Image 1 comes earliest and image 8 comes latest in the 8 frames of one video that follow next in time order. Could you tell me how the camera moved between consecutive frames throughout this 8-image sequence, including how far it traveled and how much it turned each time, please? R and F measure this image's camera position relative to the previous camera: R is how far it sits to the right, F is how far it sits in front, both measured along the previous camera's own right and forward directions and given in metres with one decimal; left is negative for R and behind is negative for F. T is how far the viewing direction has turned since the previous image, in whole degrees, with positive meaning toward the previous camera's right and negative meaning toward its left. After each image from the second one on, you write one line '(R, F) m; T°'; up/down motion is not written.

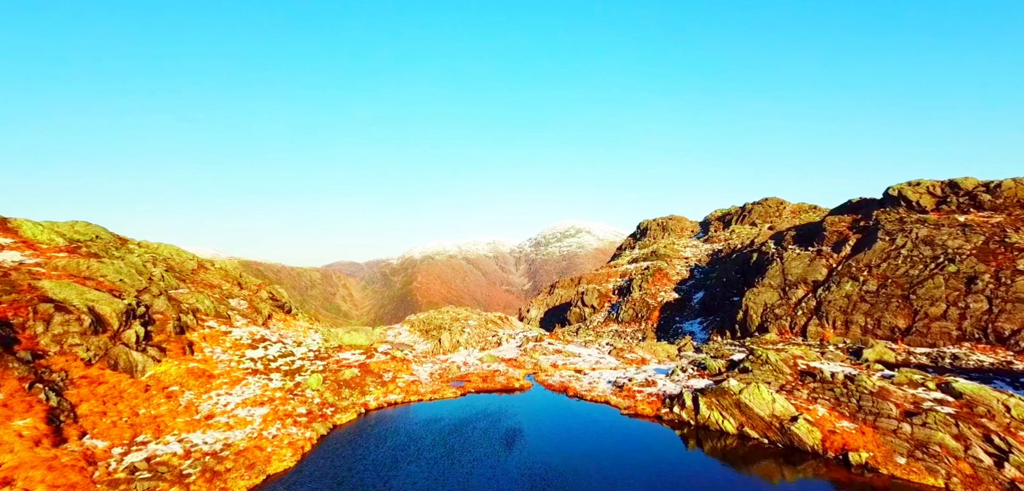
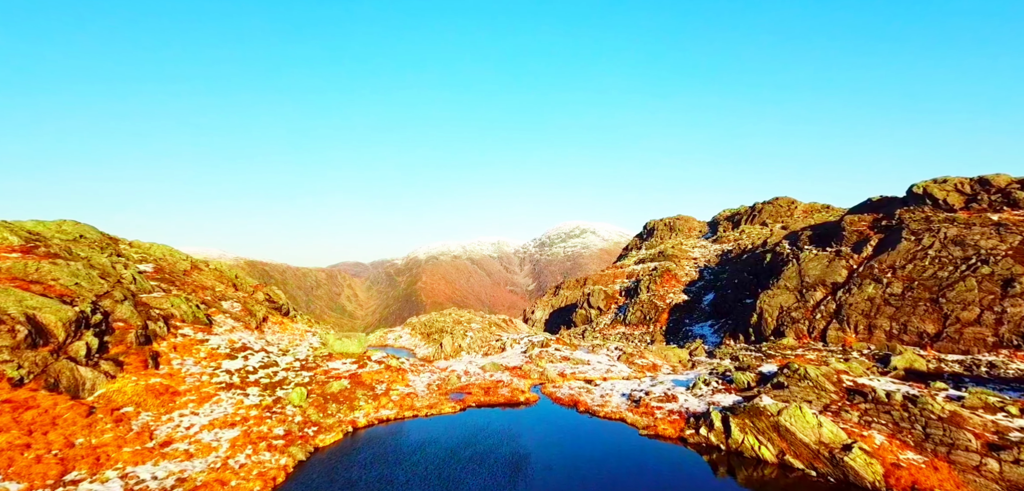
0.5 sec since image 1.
(0.0, +2.1) m; 0°
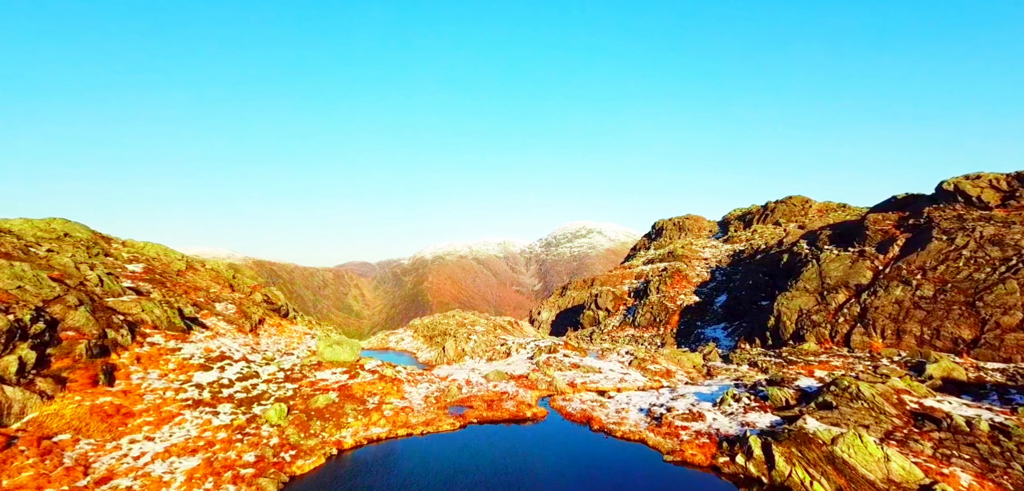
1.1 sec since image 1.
(0.0, +2.2) m; -1°
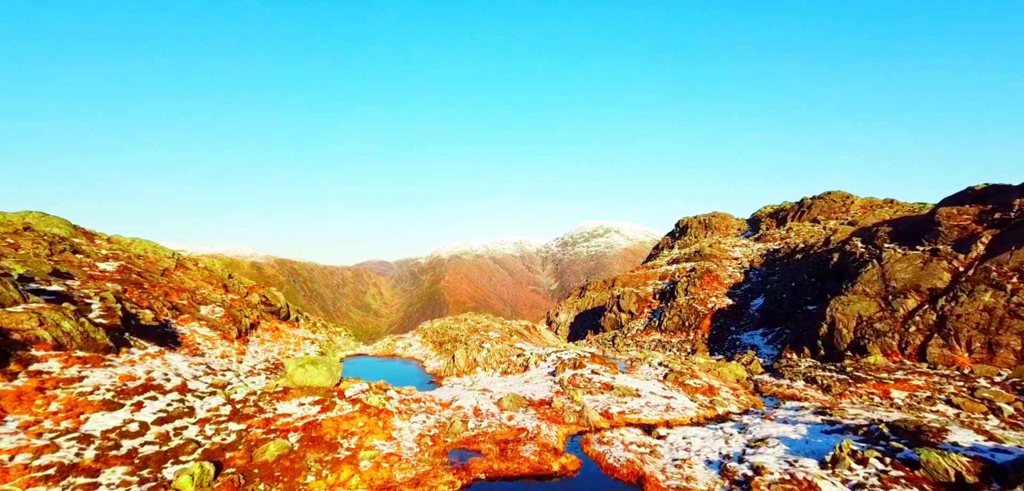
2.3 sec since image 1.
(-0.1, +5.4) m; -2°
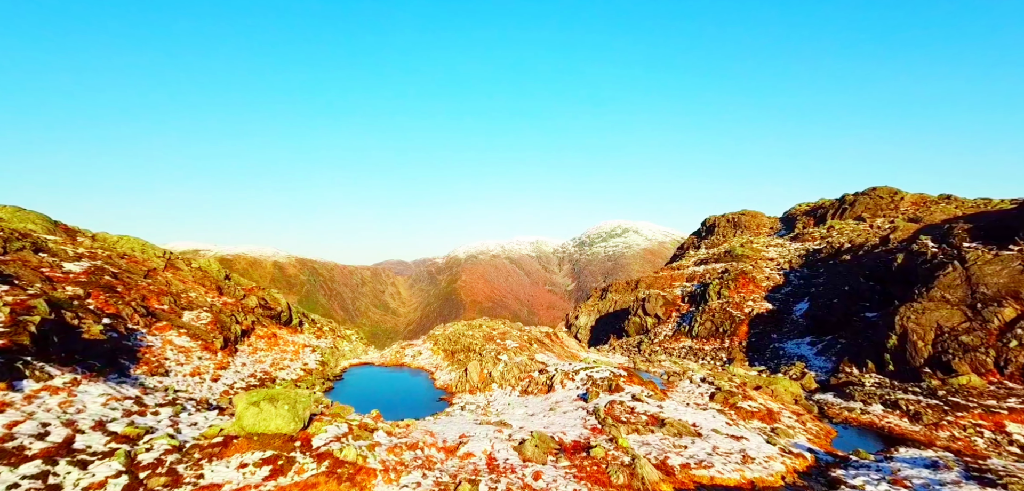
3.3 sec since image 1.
(-0.3, +5.4) m; -2°
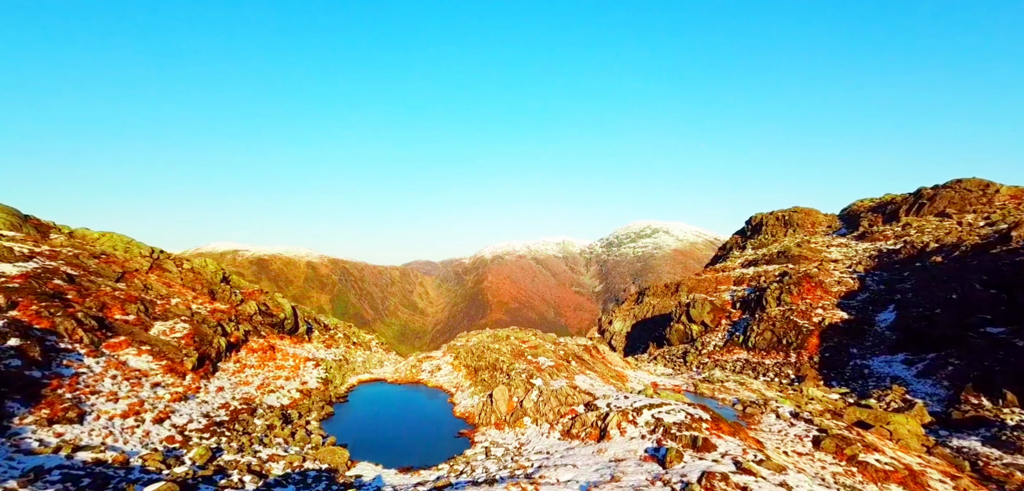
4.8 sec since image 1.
(-0.6, +7.7) m; -3°
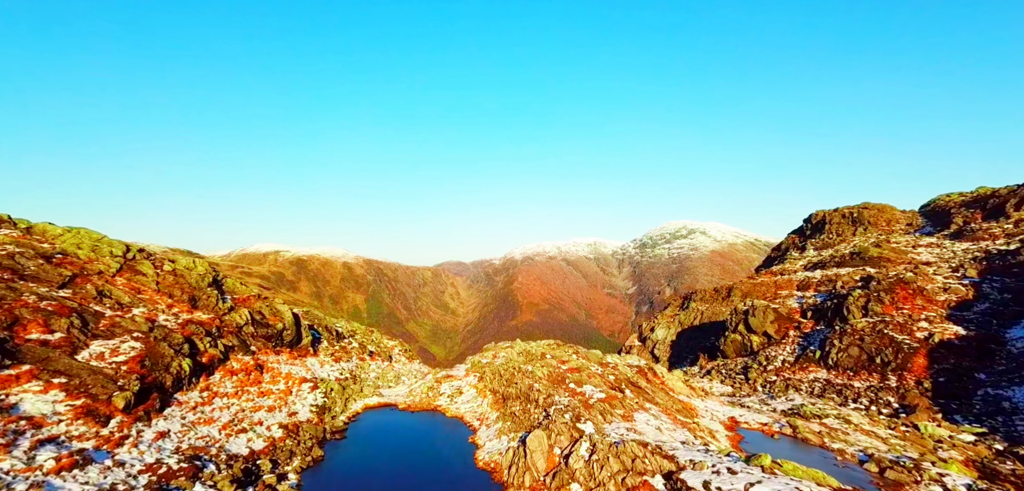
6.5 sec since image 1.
(-0.5, +8.8) m; -3°
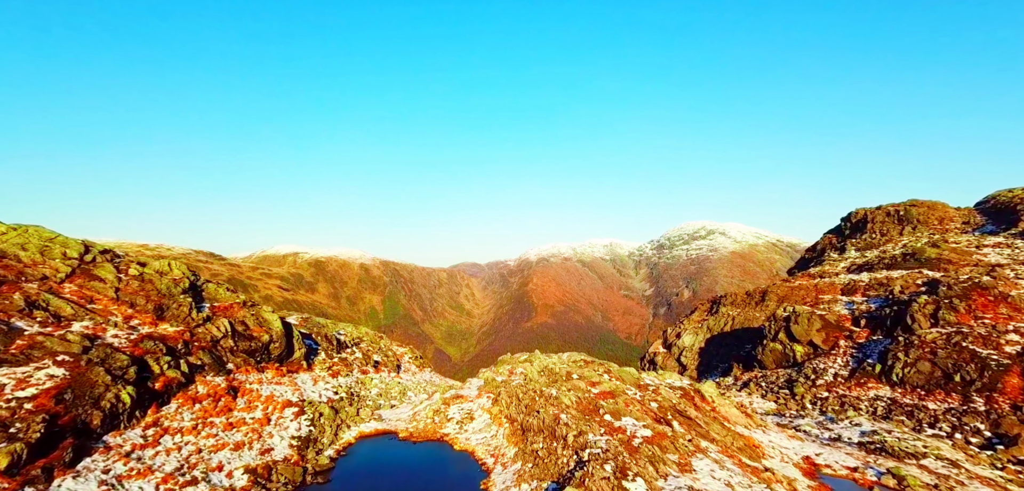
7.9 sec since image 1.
(-0.2, +6.1) m; -1°
